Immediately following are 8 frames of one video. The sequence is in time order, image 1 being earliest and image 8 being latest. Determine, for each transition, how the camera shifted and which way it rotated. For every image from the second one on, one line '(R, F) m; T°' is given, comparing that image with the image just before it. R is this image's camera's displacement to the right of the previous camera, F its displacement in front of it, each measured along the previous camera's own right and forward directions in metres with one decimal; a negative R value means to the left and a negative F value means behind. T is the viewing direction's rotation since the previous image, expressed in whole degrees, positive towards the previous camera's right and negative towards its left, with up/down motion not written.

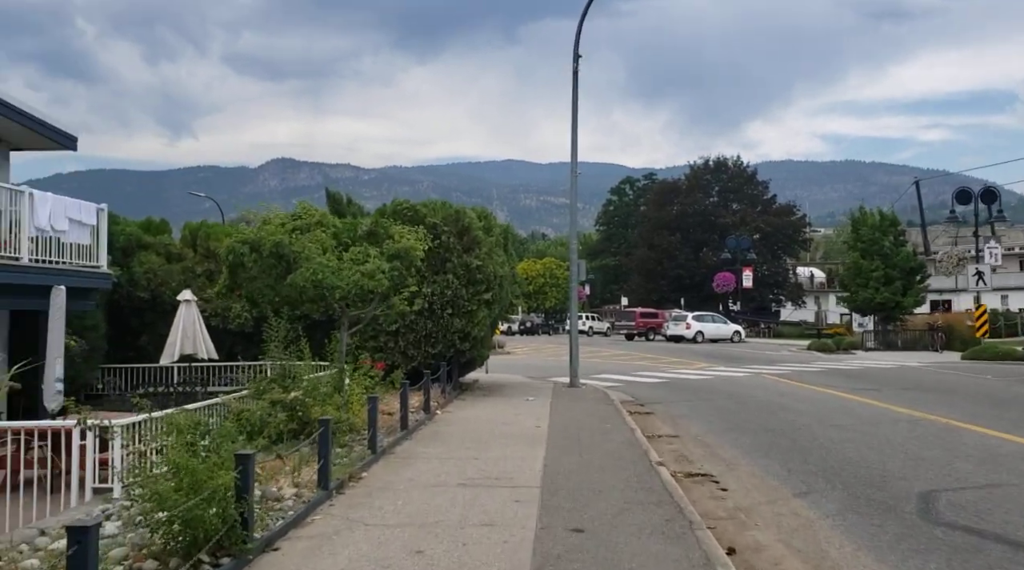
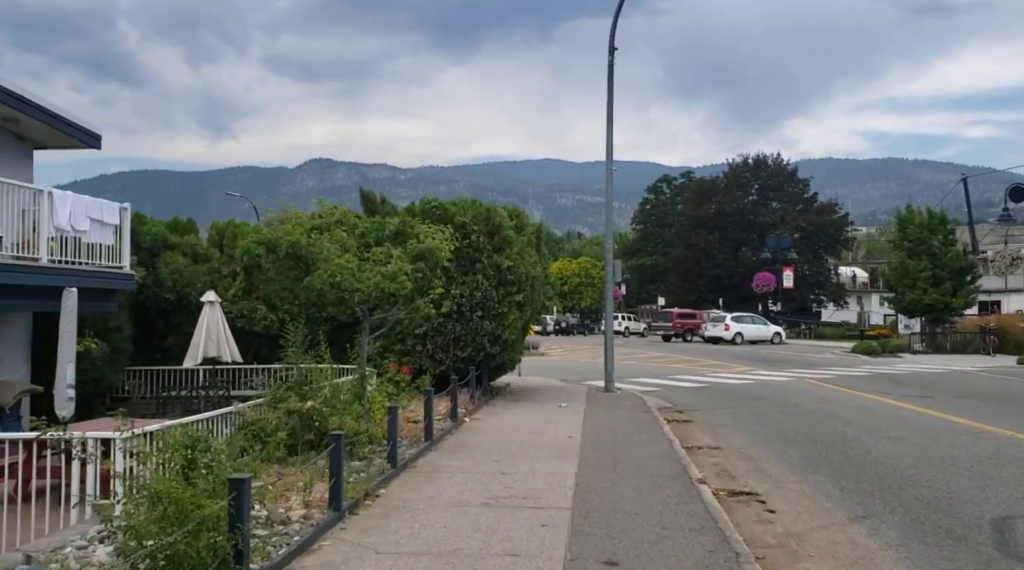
(+0.1, +0.7) m; -2°
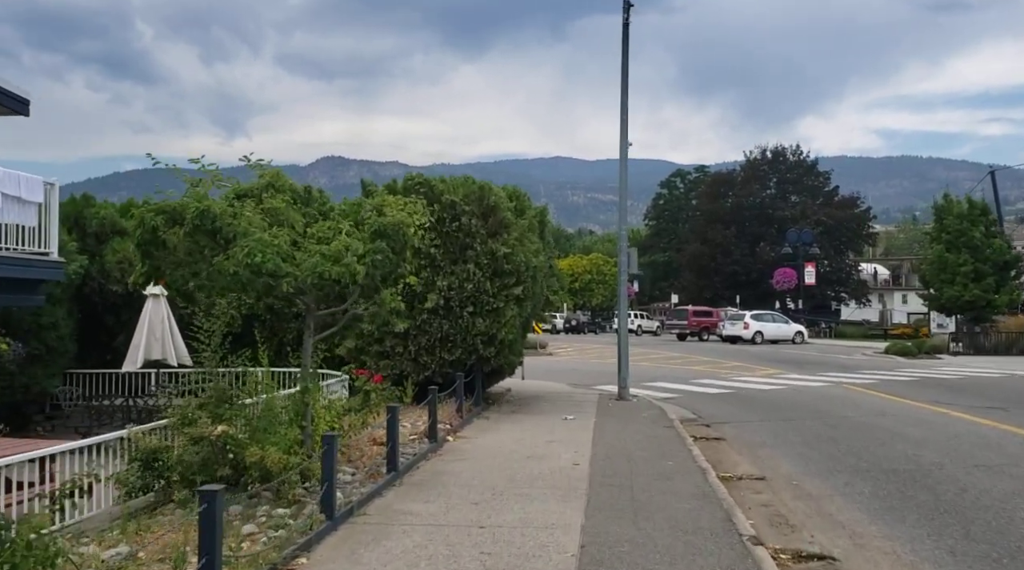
(+0.2, +2.8) m; -1°
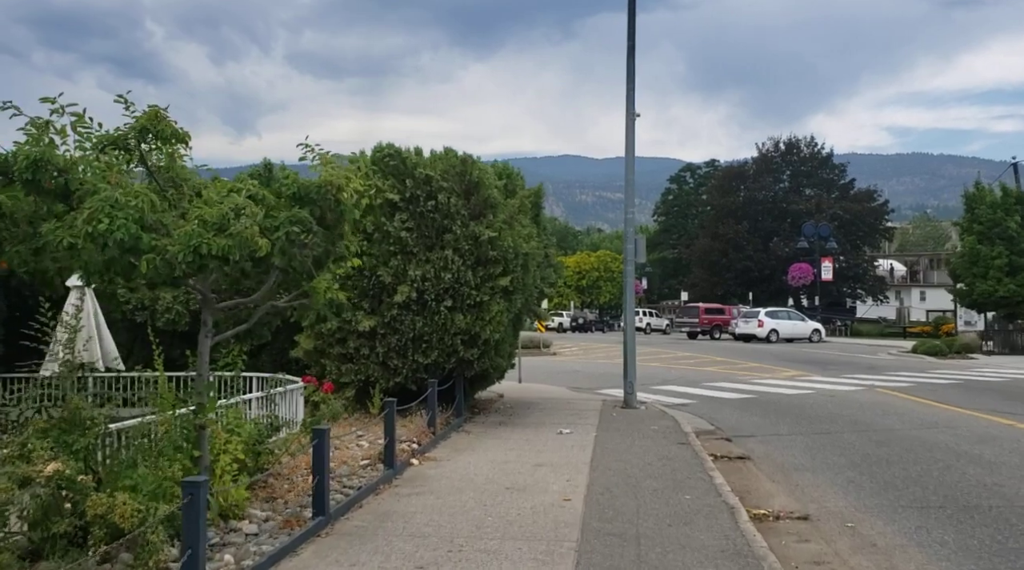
(+0.3, +2.4) m; -1°
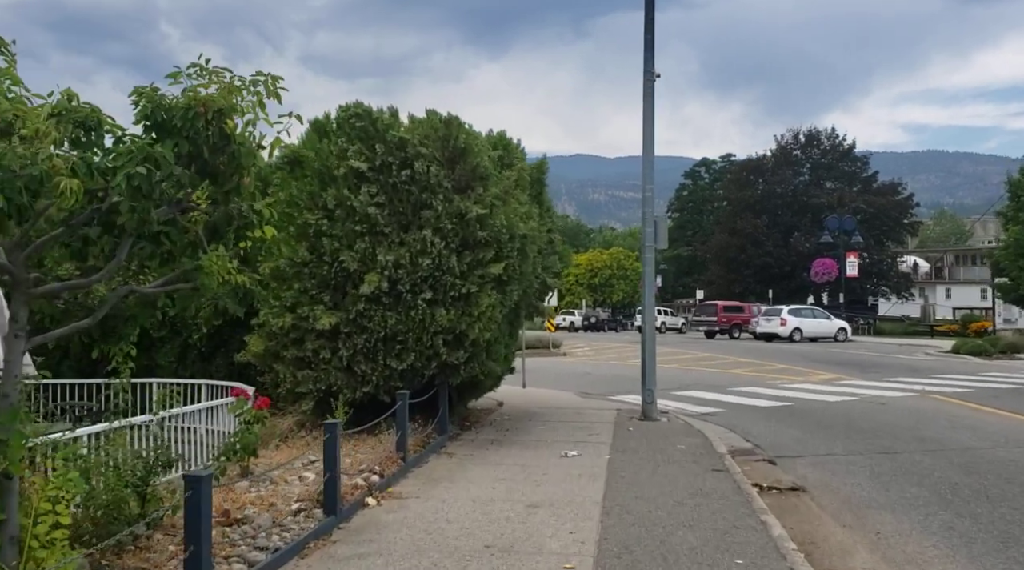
(+0.2, +2.5) m; -1°
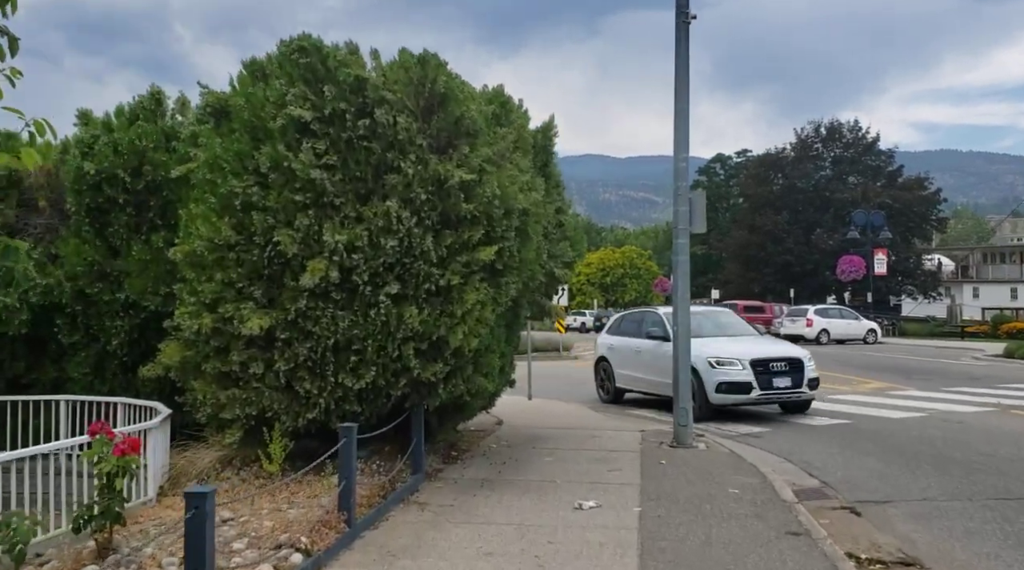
(+0.1, +2.8) m; -1°
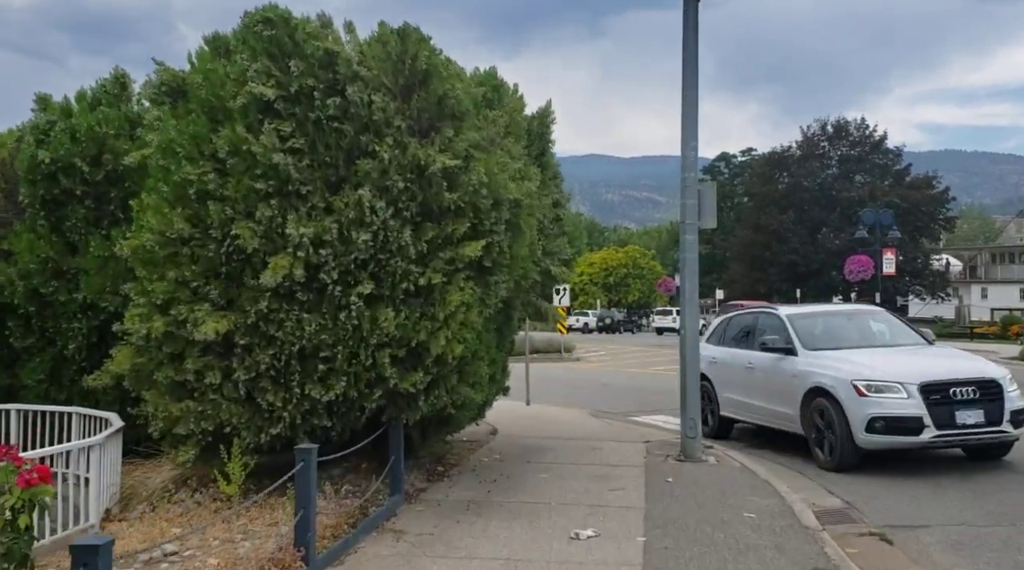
(+0.1, +0.9) m; 0°
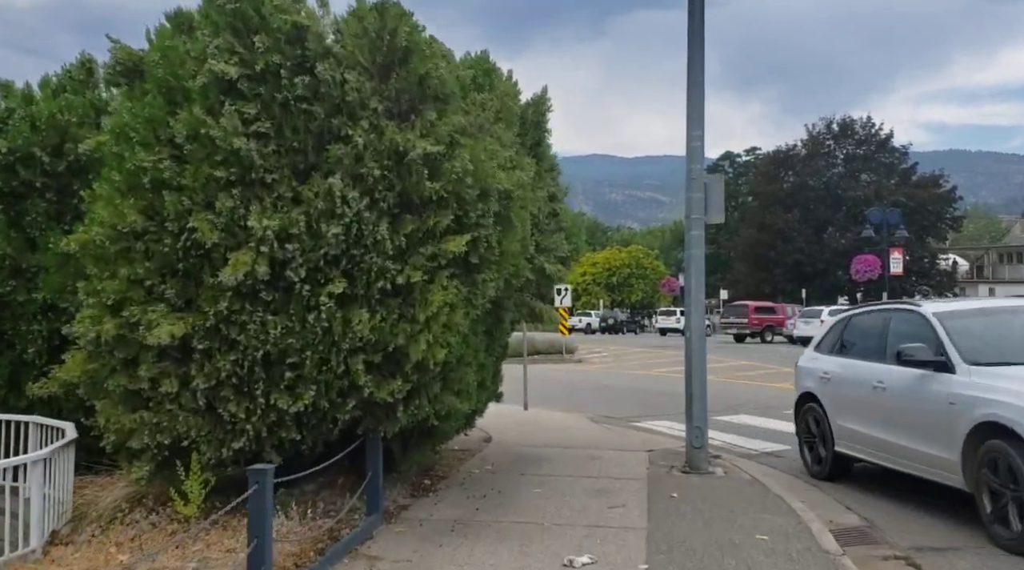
(+0.1, +0.7) m; 0°
